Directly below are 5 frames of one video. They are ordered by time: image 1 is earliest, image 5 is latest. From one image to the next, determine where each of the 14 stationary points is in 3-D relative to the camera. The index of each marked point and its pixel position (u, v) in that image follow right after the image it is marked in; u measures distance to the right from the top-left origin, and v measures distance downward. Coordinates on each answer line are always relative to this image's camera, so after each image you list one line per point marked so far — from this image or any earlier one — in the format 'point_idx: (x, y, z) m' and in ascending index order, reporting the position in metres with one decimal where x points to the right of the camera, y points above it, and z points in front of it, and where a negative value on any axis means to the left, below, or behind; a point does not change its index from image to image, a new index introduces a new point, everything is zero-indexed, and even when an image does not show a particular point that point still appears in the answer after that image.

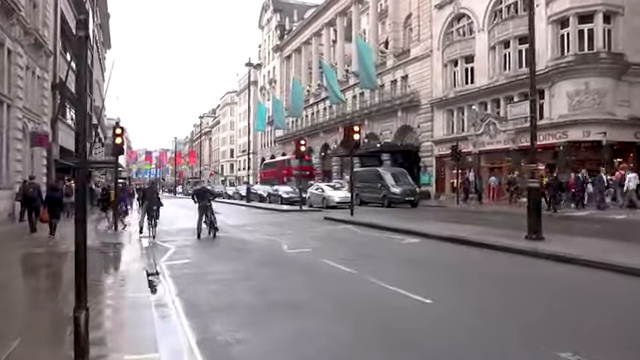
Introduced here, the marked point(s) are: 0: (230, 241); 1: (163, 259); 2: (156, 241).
0: (-2.5, -1.7, +16.1) m
1: (-3.3, -1.7, +12.3) m
2: (-4.5, -1.7, +16.2) m
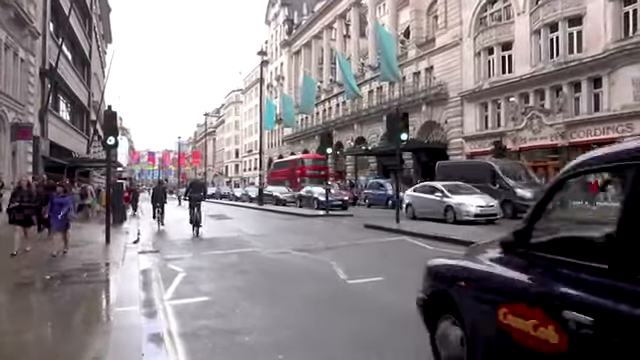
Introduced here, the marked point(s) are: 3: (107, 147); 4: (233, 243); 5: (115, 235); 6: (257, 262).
0: (-1.3, -1.7, +12.1) m
1: (-2.2, -1.7, +8.3) m
2: (-3.4, -1.7, +12.3) m
3: (-5.4, +0.8, +14.8) m
4: (-2.4, -1.7, +16.2) m
5: (-6.0, -1.6, +17.2) m
6: (-1.2, -1.7, +11.8) m
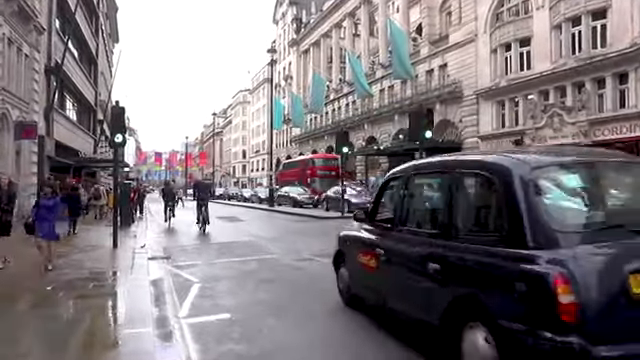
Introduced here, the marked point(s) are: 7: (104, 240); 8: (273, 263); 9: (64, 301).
0: (-0.8, -1.7, +11.1) m
1: (-1.7, -1.7, +7.4) m
2: (-2.9, -1.7, +11.3) m
3: (-4.9, +0.8, +13.9) m
4: (-1.8, -1.7, +15.2) m
5: (-5.5, -1.6, +16.3) m
6: (-0.7, -1.7, +10.8) m
7: (-5.8, -1.6, +15.8) m
8: (-0.9, -1.7, +11.7) m
9: (-3.5, -1.6, +8.0) m
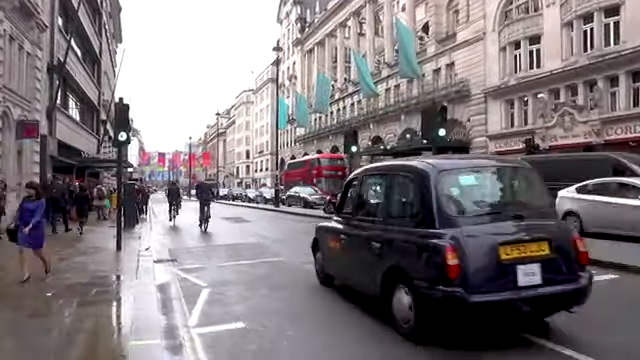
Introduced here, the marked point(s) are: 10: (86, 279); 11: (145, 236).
0: (-0.6, -1.7, +10.6) m
1: (-1.5, -1.6, +6.9) m
2: (-2.6, -1.7, +10.8) m
3: (-4.6, +0.8, +13.4) m
4: (-1.6, -1.7, +14.7) m
5: (-5.2, -1.6, +15.8) m
6: (-0.5, -1.7, +10.3) m
7: (-5.5, -1.6, +15.3) m
8: (-0.7, -1.7, +11.2) m
9: (-3.2, -1.6, +7.5) m
10: (-3.8, -1.6, +9.4) m
11: (-5.2, -1.7, +17.5) m
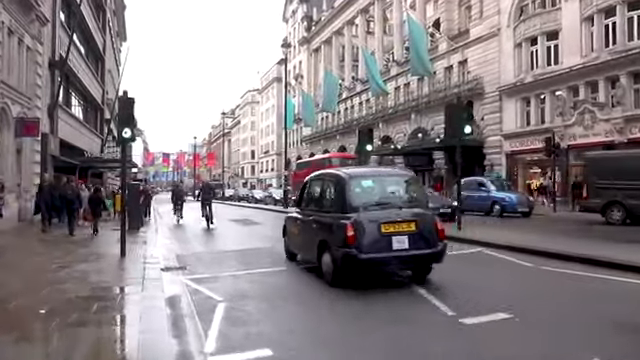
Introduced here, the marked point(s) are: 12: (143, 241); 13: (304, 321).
0: (-0.1, -1.7, +9.5) m
1: (-1.1, -1.6, +5.8) m
2: (-2.2, -1.7, +9.8) m
3: (-4.2, +0.8, +12.4) m
4: (-1.1, -1.7, +13.6) m
5: (-4.7, -1.6, +14.7) m
6: (-0.1, -1.7, +9.2) m
7: (-5.1, -1.6, +14.3) m
8: (-0.2, -1.7, +10.1) m
9: (-2.8, -1.6, +6.4) m
10: (-3.4, -1.6, +8.4) m
11: (-4.8, -1.7, +16.5) m
12: (-4.9, -1.7, +16.3) m
13: (-0.2, -1.7, +7.1) m
